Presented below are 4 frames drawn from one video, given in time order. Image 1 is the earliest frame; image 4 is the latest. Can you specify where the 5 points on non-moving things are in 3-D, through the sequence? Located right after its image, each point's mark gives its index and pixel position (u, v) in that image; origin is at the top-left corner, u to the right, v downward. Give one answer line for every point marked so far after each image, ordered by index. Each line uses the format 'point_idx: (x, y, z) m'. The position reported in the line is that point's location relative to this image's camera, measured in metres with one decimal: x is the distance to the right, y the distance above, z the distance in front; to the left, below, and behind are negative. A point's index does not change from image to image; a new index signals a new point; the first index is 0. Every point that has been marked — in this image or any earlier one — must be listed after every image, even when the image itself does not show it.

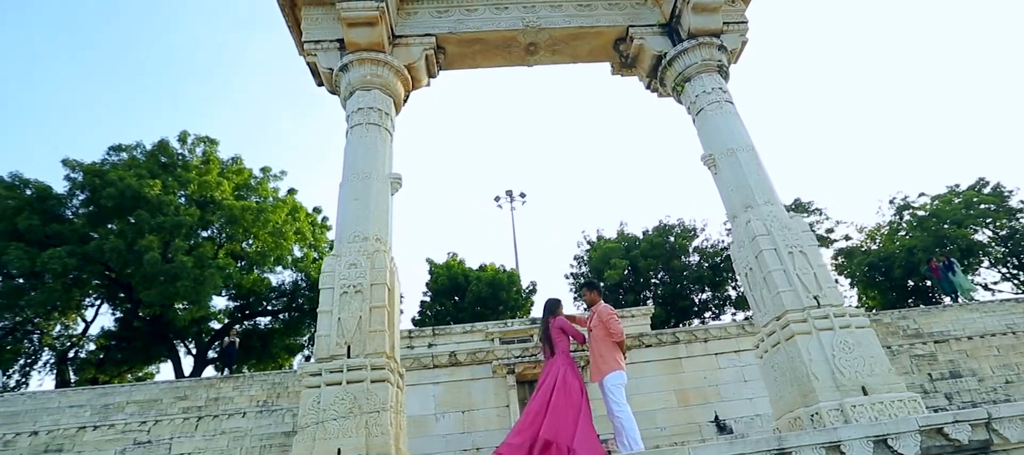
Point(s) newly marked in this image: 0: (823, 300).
0: (+3.1, -0.7, +5.7) m
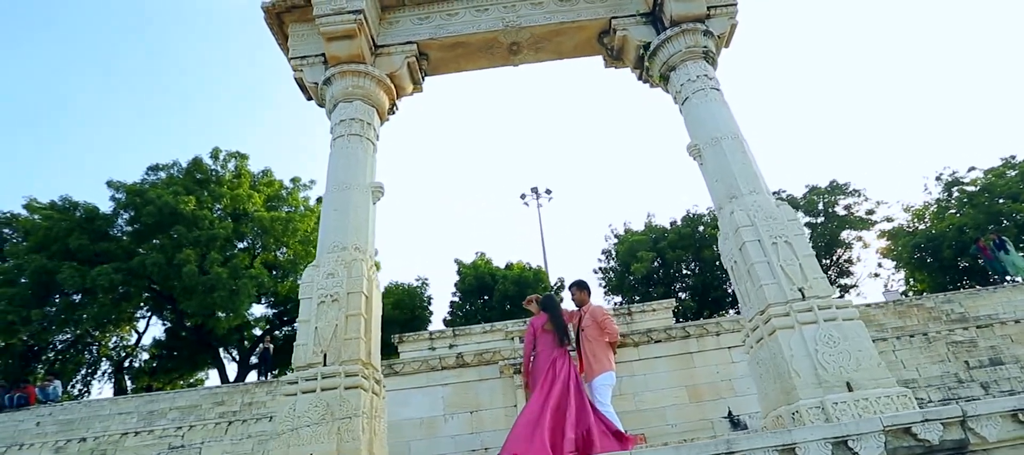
0: (+2.8, -0.6, +5.4) m
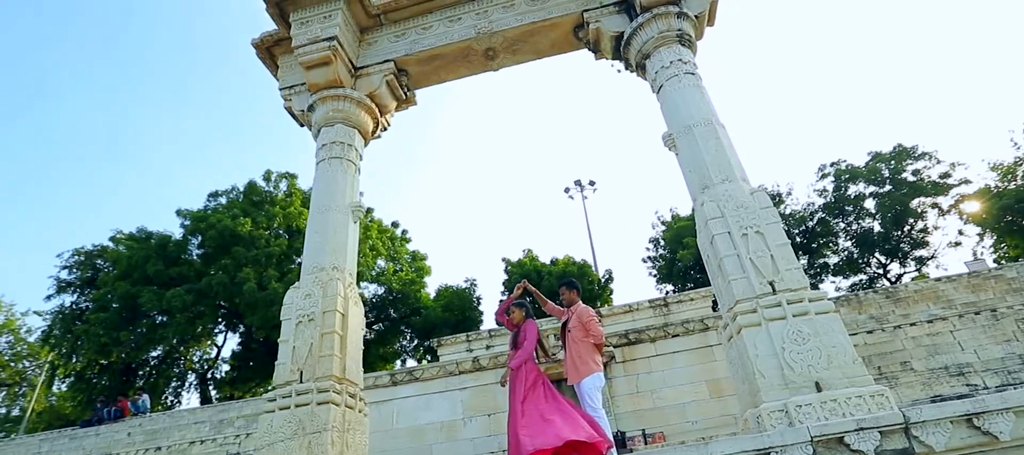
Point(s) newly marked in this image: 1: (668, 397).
0: (+2.4, -0.5, +5.1) m
1: (+2.4, -2.6, +8.6) m
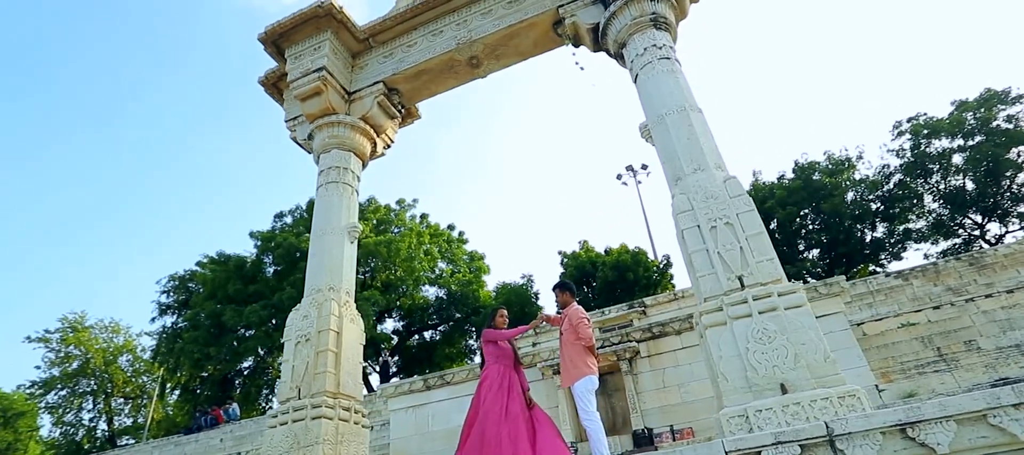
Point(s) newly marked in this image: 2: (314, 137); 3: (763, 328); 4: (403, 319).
0: (+2.0, -0.4, +4.7) m
1: (+2.7, -2.4, +8.3) m
2: (-2.7, +1.3, +7.9) m
3: (+2.0, -0.8, +4.5) m
4: (-4.0, -3.2, +20.0) m
